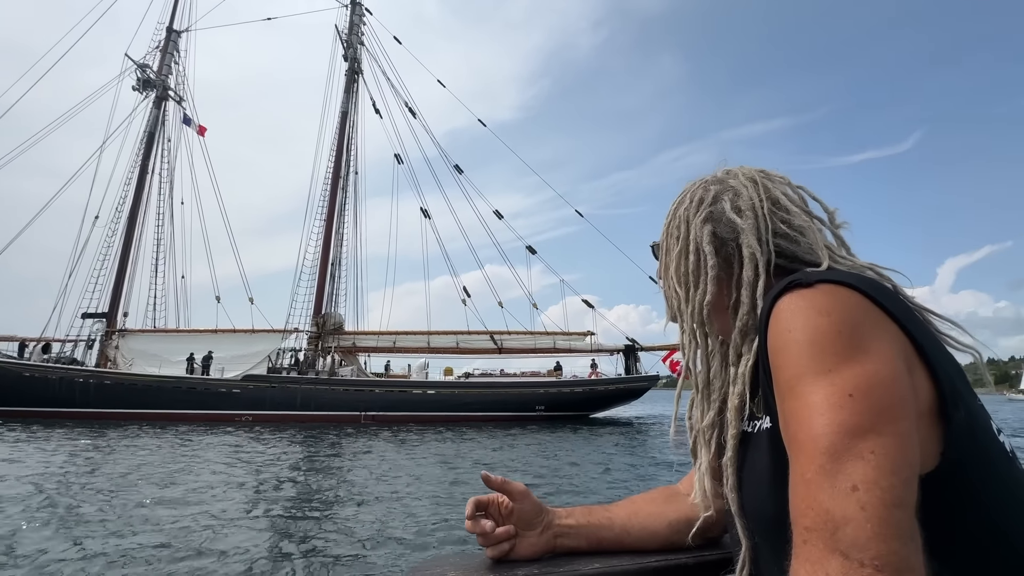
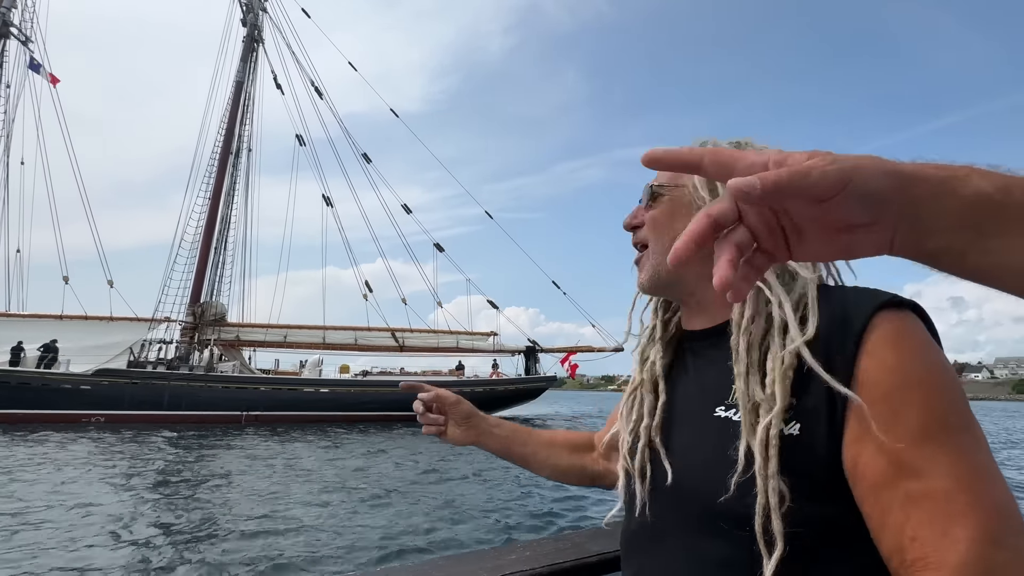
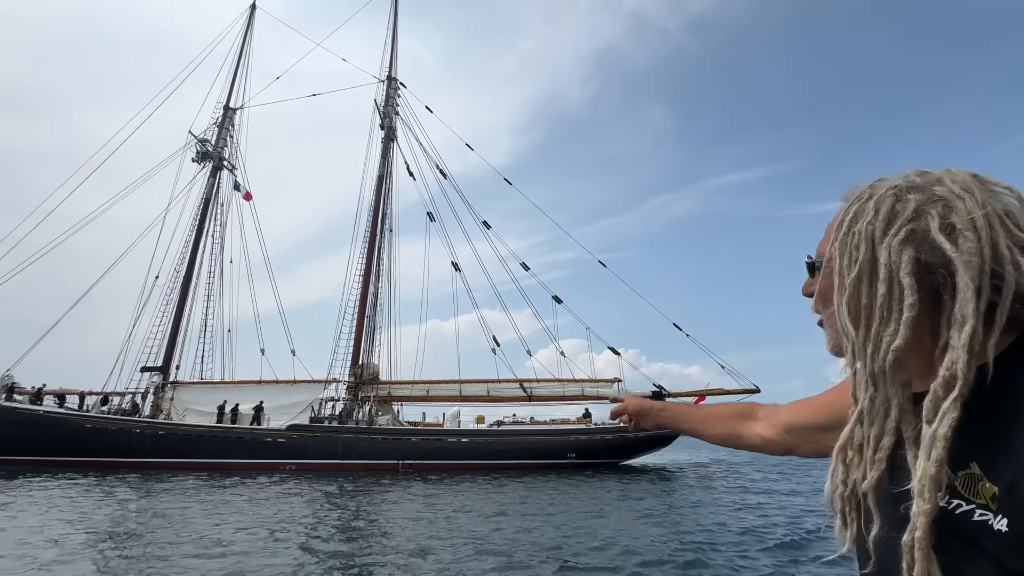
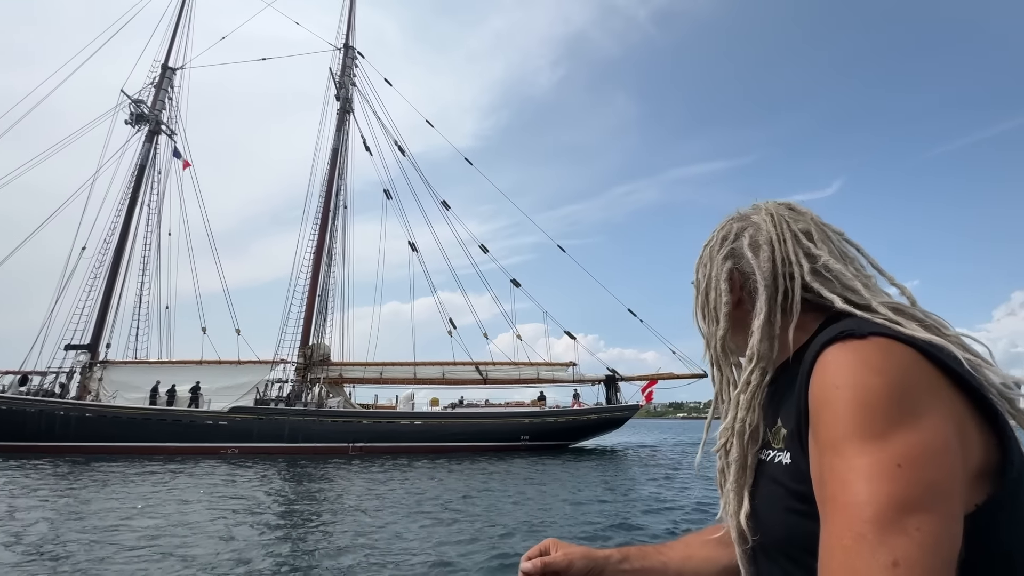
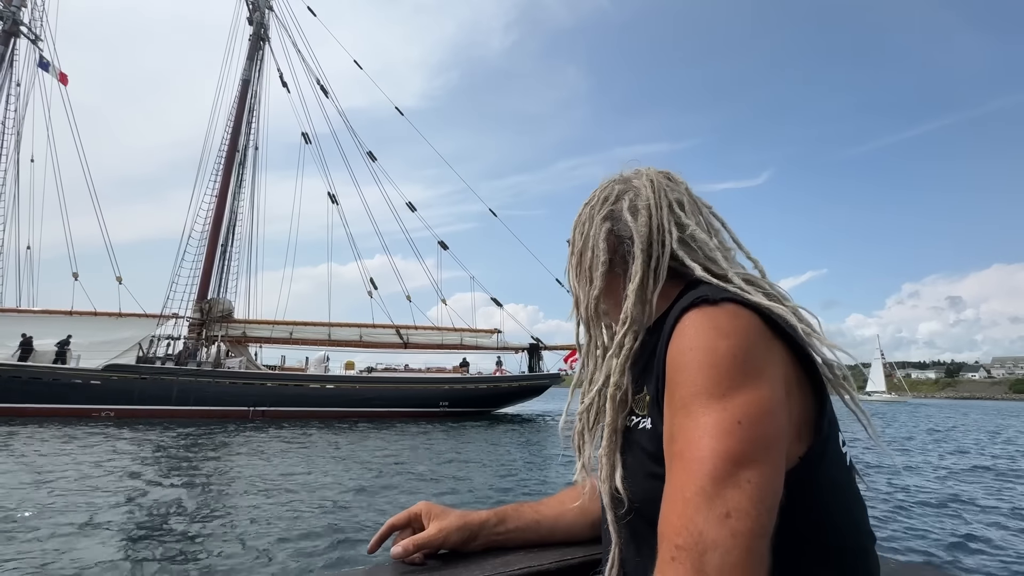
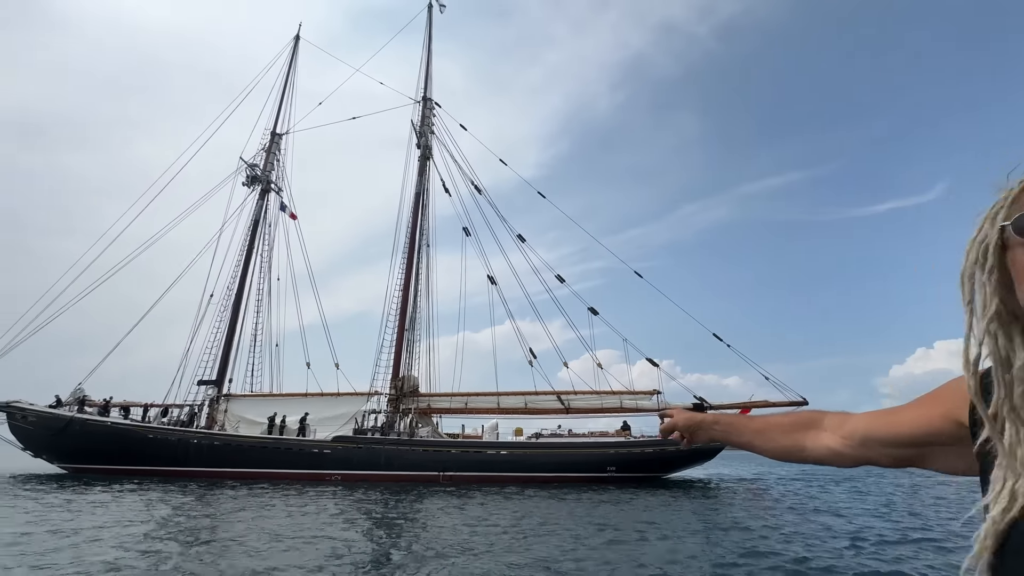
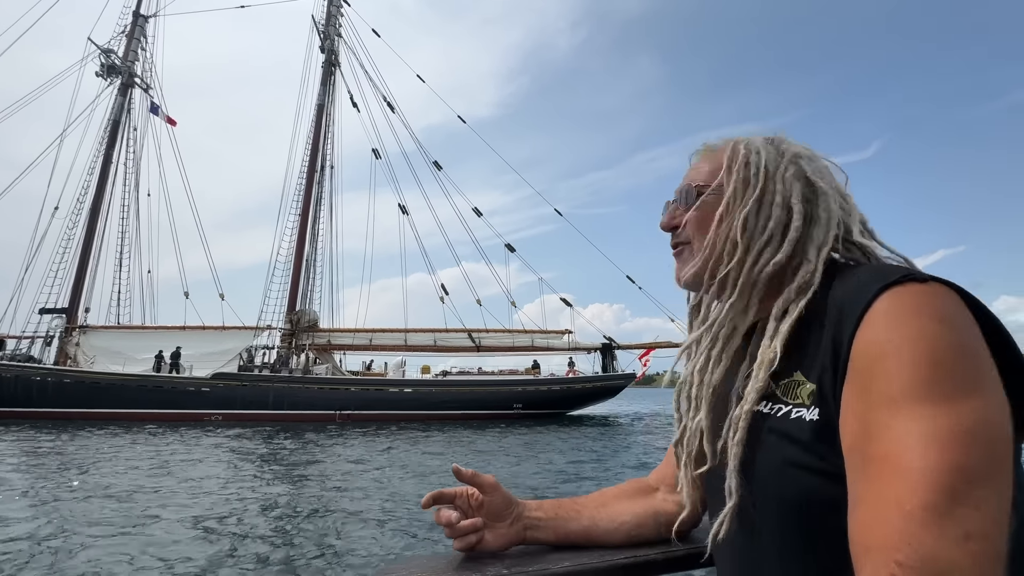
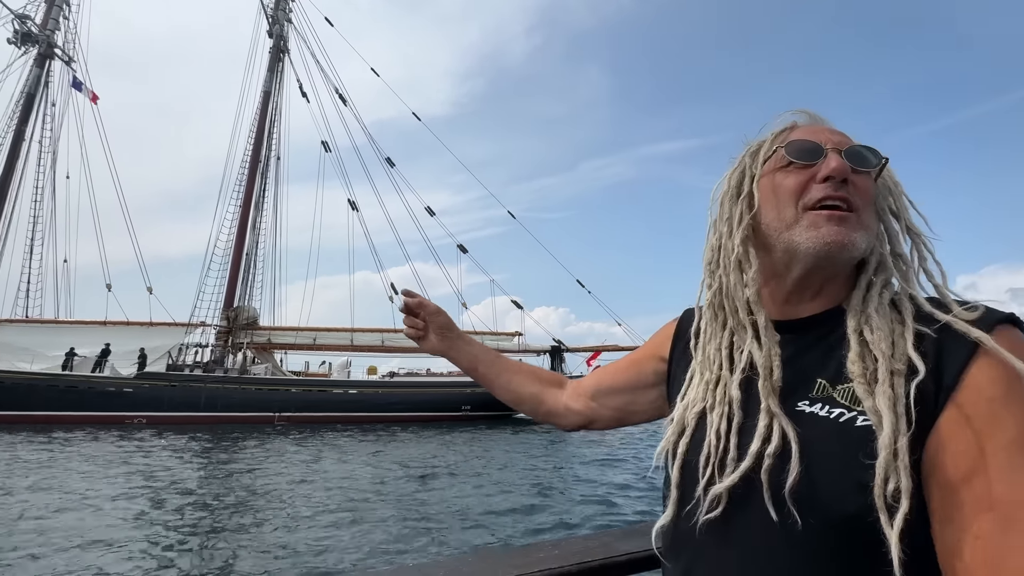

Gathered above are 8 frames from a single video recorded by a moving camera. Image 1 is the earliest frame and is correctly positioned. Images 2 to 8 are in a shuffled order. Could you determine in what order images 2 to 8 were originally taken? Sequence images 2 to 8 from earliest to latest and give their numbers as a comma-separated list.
7, 8, 2, 5, 4, 3, 6
